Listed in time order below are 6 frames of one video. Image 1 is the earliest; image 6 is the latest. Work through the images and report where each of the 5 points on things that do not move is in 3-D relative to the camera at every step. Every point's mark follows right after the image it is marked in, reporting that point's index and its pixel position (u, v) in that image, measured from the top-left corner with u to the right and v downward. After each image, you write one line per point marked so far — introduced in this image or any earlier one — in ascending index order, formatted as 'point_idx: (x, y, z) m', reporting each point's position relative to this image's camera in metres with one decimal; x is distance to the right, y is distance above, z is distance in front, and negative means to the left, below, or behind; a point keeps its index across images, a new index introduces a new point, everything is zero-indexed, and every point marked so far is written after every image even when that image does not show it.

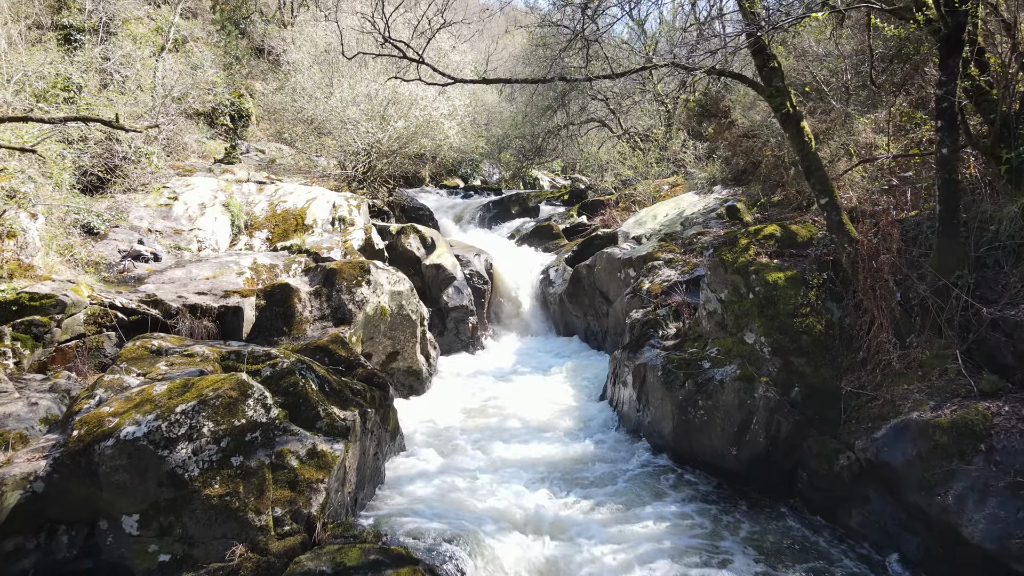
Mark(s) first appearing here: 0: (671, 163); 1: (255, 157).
0: (+3.7, +2.9, +14.5) m
1: (-6.6, +3.4, +16.0) m
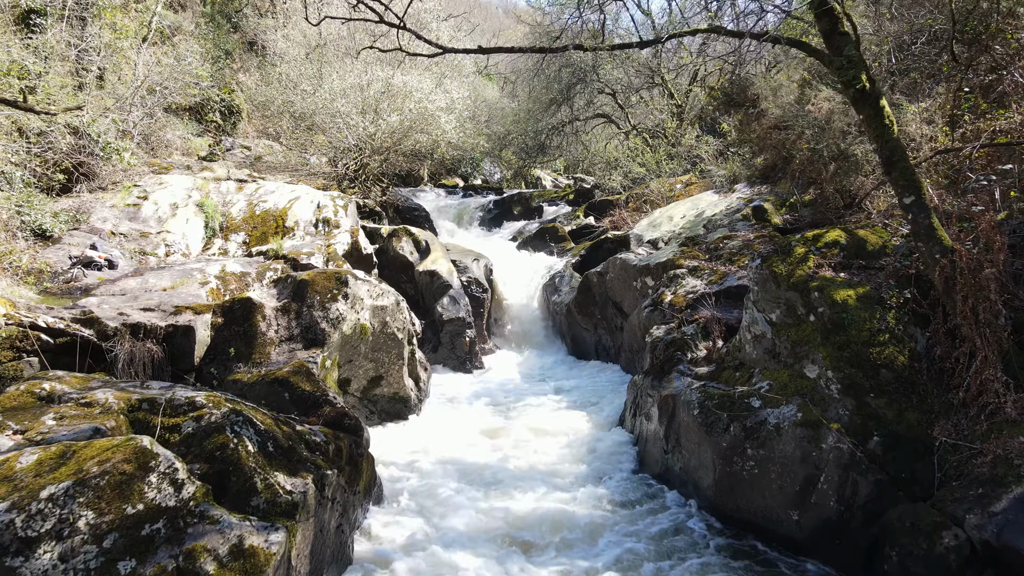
0: (+3.7, +2.7, +13.5) m
1: (-6.6, +3.3, +15.1) m
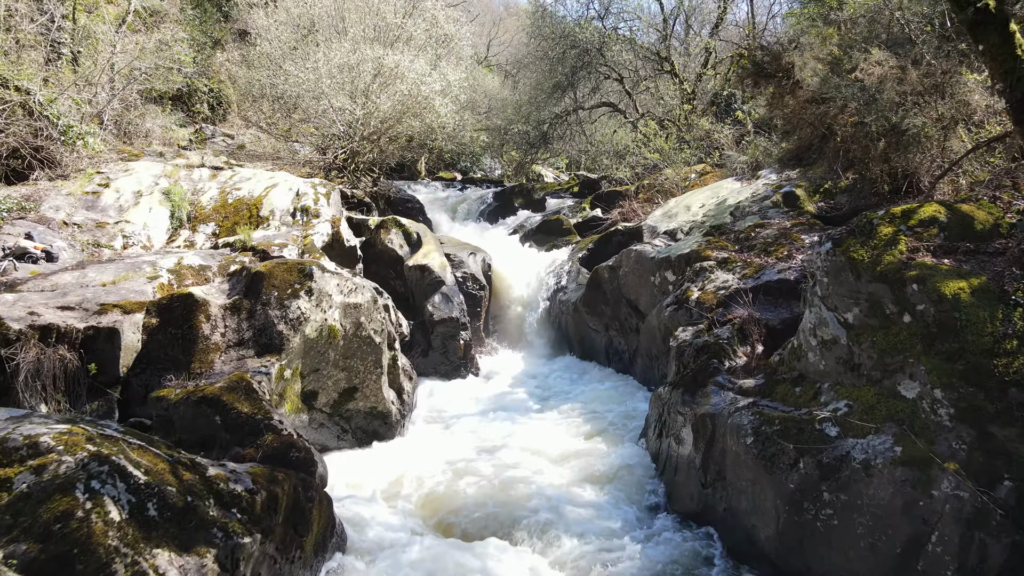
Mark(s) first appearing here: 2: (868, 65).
0: (+3.7, +2.8, +12.5) m
1: (-6.5, +3.3, +14.1) m
2: (+3.7, +2.3, +6.4) m
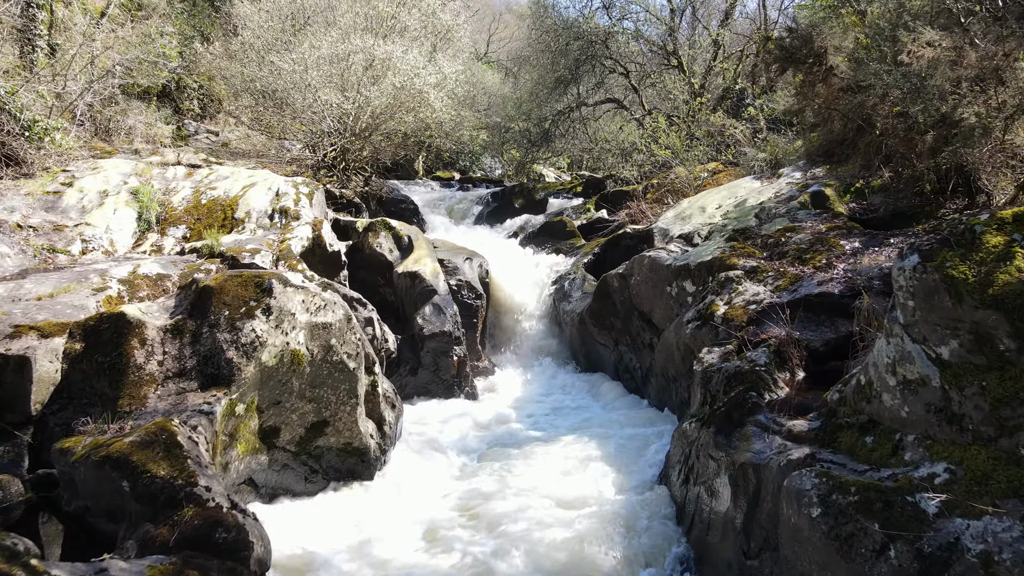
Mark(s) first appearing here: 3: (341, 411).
0: (+3.7, +2.7, +11.7) m
1: (-6.5, +3.2, +13.3) m
2: (+3.7, +2.2, +5.7) m
3: (-1.2, -0.8, +4.3) m
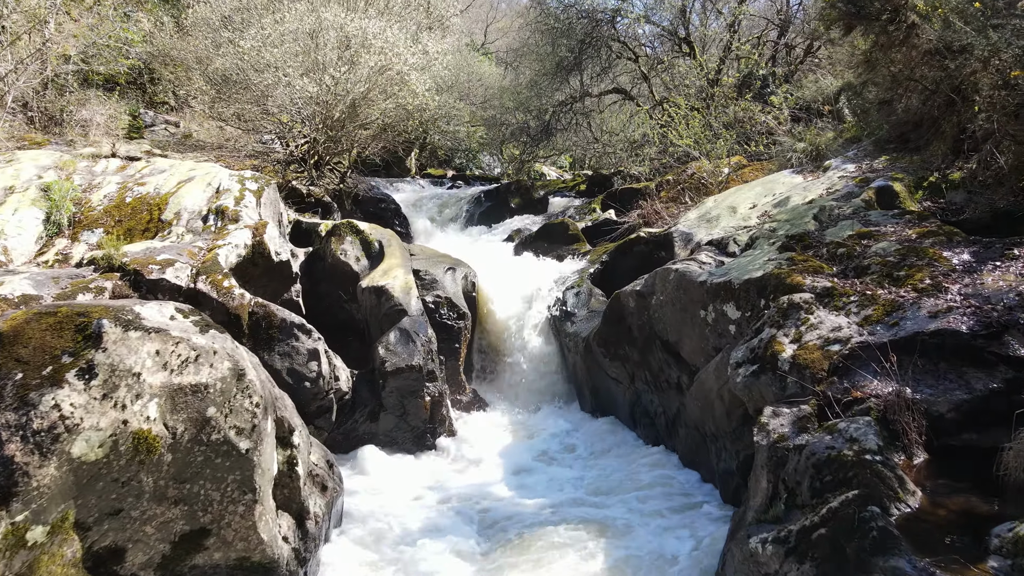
0: (+3.7, +2.5, +10.3) m
1: (-6.6, +3.0, +11.9) m
2: (+3.6, +2.0, +4.2) m
3: (-1.3, -1.0, +2.9) m
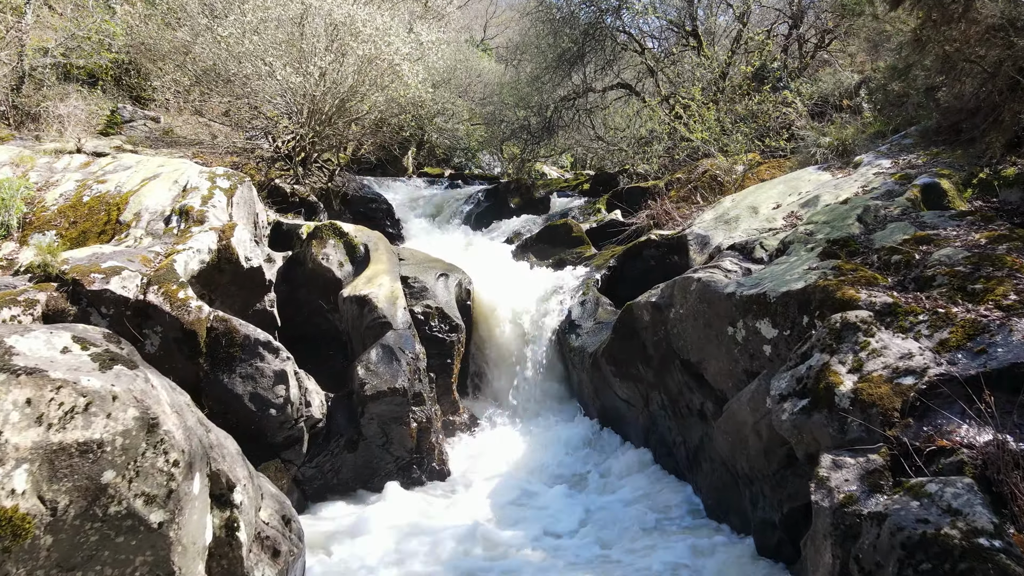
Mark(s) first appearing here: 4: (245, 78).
0: (+3.6, +2.4, +9.6) m
1: (-6.6, +2.9, +11.2) m
2: (+3.5, +1.9, +3.5) m
3: (-1.3, -1.1, +2.2) m
4: (-4.2, +3.3, +9.8) m
